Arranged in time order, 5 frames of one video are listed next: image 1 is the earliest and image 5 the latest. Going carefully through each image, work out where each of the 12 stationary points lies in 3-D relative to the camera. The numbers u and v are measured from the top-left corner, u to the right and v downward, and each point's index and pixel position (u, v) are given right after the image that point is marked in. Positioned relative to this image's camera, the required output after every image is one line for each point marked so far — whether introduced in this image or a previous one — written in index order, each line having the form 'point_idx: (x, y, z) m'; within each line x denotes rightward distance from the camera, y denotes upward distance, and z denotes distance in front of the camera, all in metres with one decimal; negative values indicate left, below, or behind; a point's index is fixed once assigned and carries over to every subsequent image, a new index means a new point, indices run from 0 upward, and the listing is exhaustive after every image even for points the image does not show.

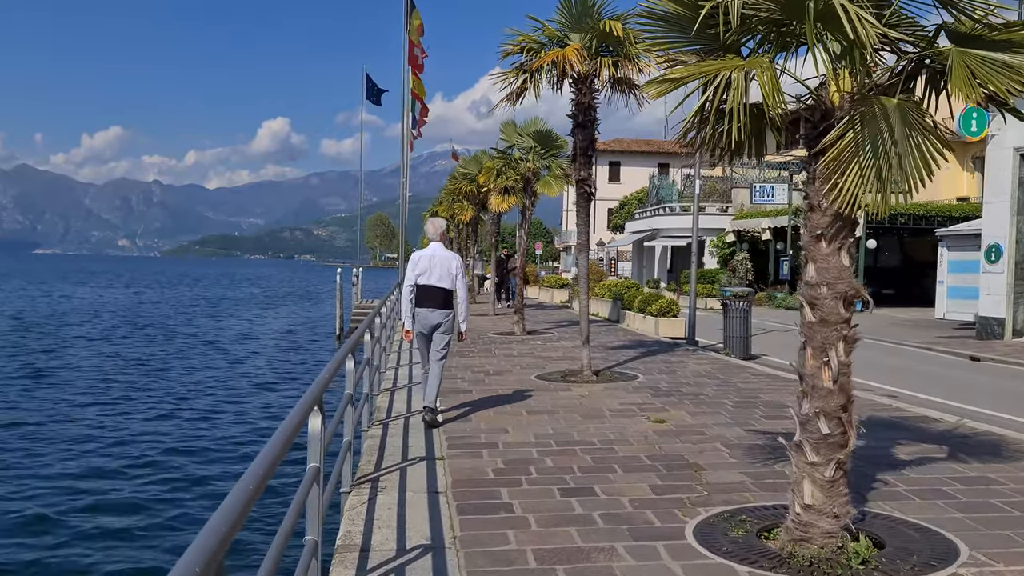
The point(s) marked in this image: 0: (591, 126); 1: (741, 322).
0: (+0.9, +1.9, +10.5) m
1: (+3.3, -0.5, +12.9) m
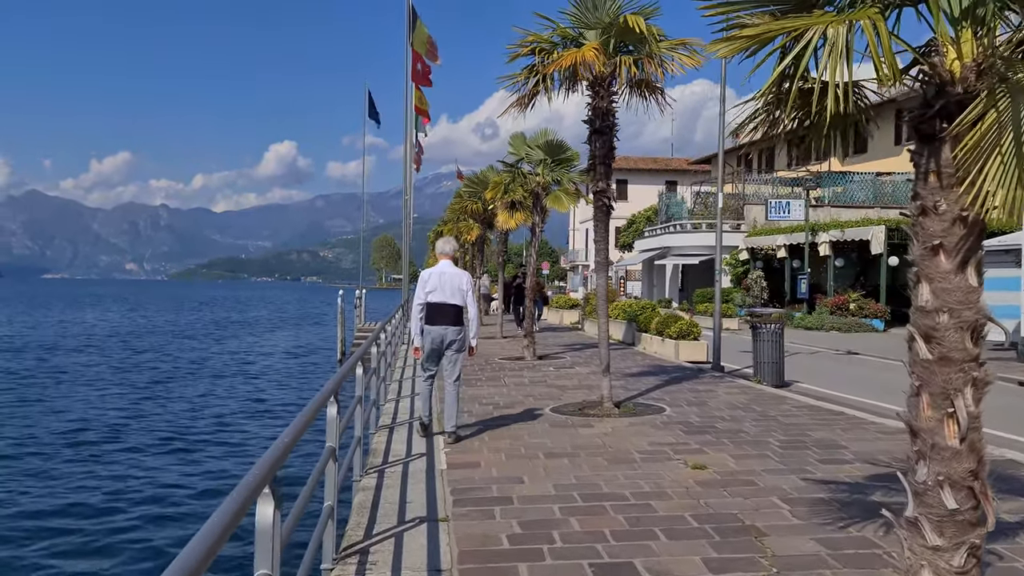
0: (+1.0, +1.7, +9.5) m
1: (+3.5, -0.8, +11.8) m
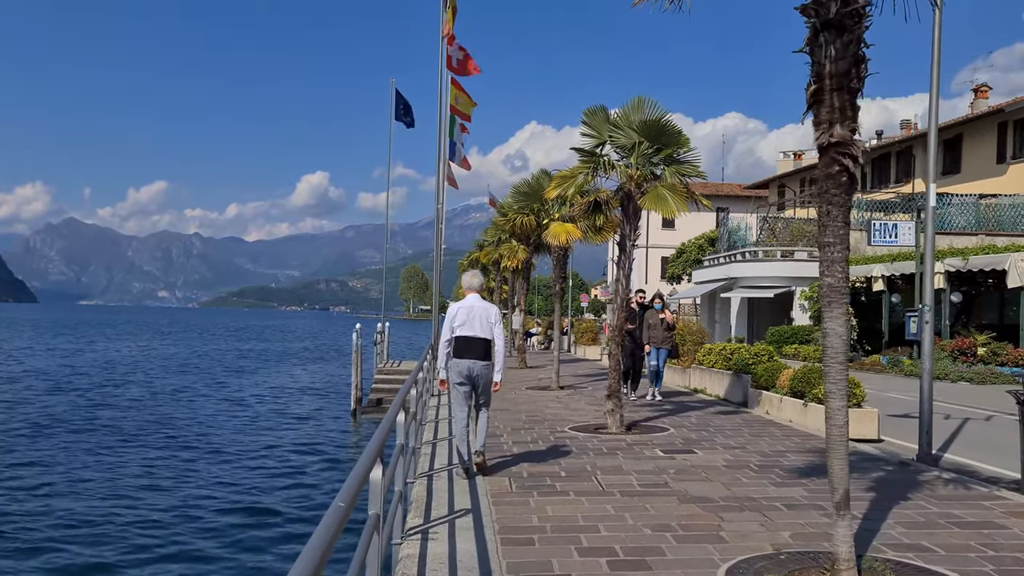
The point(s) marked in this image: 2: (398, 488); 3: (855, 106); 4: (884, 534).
0: (+1.8, +1.4, +4.7) m
1: (+4.3, -1.2, +6.9) m
2: (-0.8, -1.3, +5.9) m
3: (+1.8, +1.0, +4.8) m
4: (+2.4, -1.6, +5.7) m
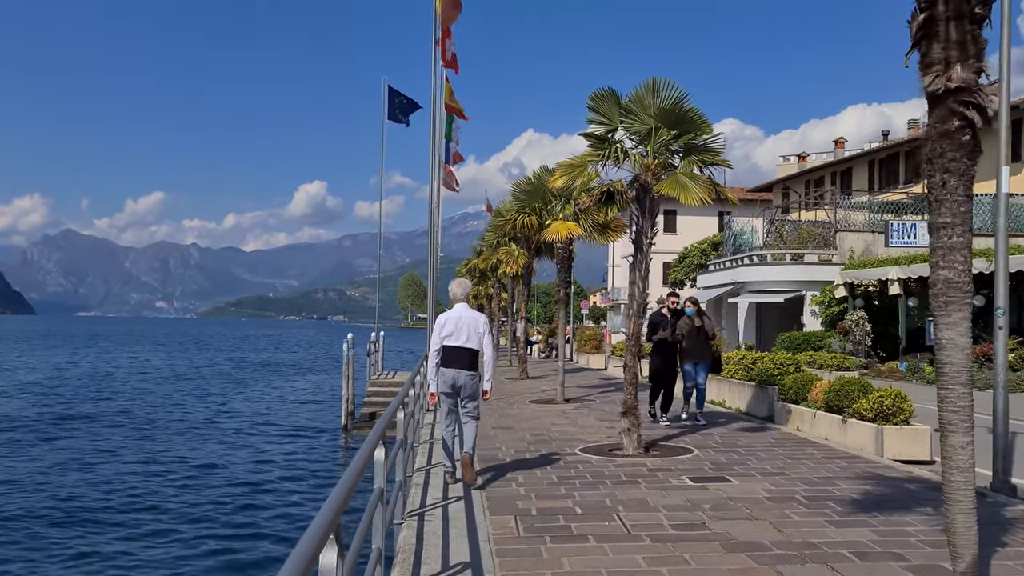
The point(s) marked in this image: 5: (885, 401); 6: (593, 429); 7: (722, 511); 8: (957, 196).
0: (+1.9, +1.4, +3.5) m
1: (+4.4, -1.2, +5.7) m
2: (-0.7, -1.3, +4.6) m
3: (+1.9, +1.0, +3.6) m
4: (+2.4, -1.6, +4.5) m
5: (+4.0, -1.2, +9.6) m
6: (+1.0, -1.8, +11.5) m
7: (+1.6, -1.7, +6.6) m
8: (+1.8, +0.4, +3.6) m
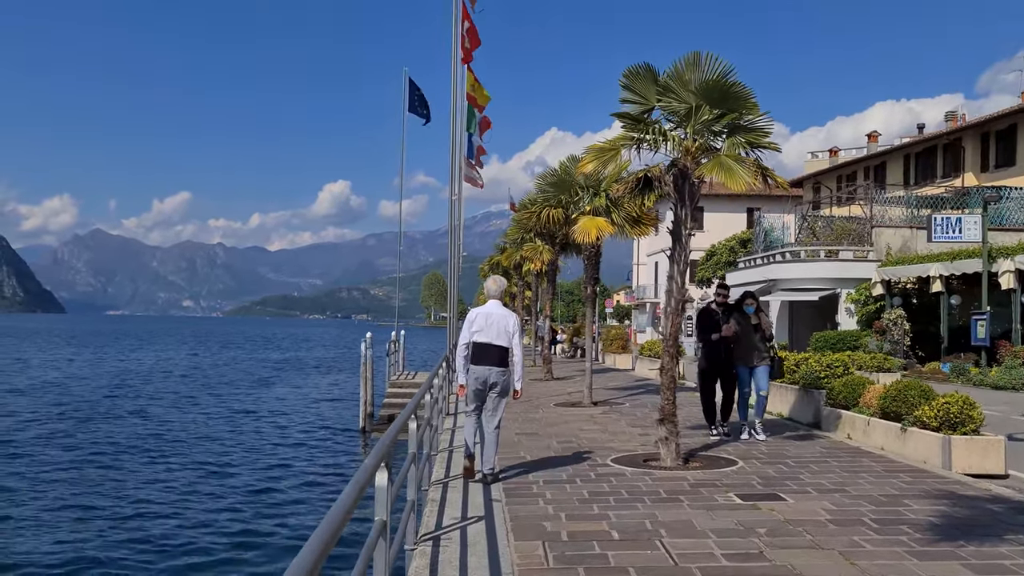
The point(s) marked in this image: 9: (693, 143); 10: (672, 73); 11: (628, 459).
0: (+2.0, +1.5, +2.7) m
1: (+4.5, -1.1, +4.8) m
2: (-0.6, -1.3, +3.8) m
3: (+2.0, +1.0, +2.7) m
4: (+2.6, -1.5, +3.6) m
5: (+4.3, -1.1, +8.6) m
6: (+1.3, -1.8, +10.6) m
7: (+1.8, -1.6, +5.8) m
8: (+1.9, +0.4, +2.7) m
9: (+1.8, +1.4, +8.8) m
10: (+1.6, +2.1, +8.8) m
11: (+1.2, -1.7, +9.0) m
